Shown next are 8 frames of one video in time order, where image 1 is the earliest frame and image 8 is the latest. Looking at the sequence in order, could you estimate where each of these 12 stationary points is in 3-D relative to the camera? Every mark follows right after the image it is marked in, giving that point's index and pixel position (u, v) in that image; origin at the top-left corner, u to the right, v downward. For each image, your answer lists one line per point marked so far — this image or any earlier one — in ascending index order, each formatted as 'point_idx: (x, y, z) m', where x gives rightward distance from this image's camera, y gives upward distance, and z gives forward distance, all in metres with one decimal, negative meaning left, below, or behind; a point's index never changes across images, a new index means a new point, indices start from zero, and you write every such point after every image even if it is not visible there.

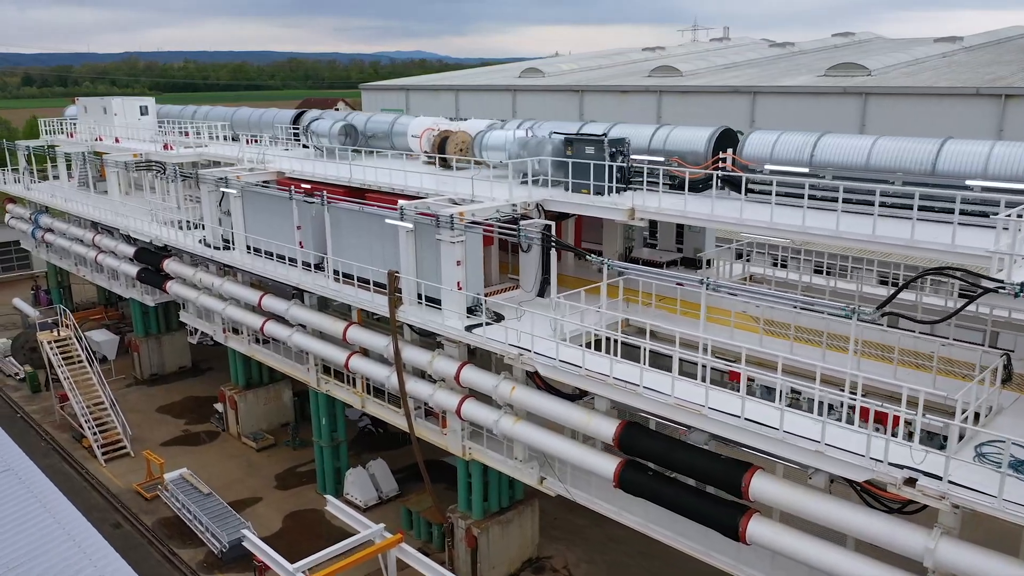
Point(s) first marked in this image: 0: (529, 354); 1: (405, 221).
0: (+0.3, -1.3, +16.1) m
1: (-2.6, +1.6, +19.0) m
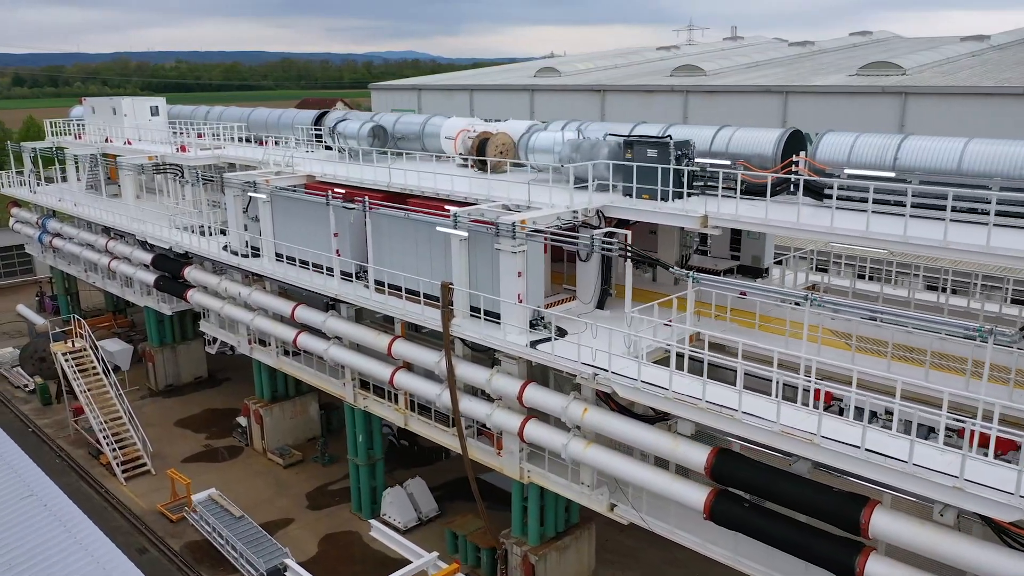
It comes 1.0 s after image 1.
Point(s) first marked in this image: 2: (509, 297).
0: (+1.7, -1.6, +14.9) m
1: (-1.2, +1.3, +17.8) m
2: (0.0, -0.2, +17.3) m
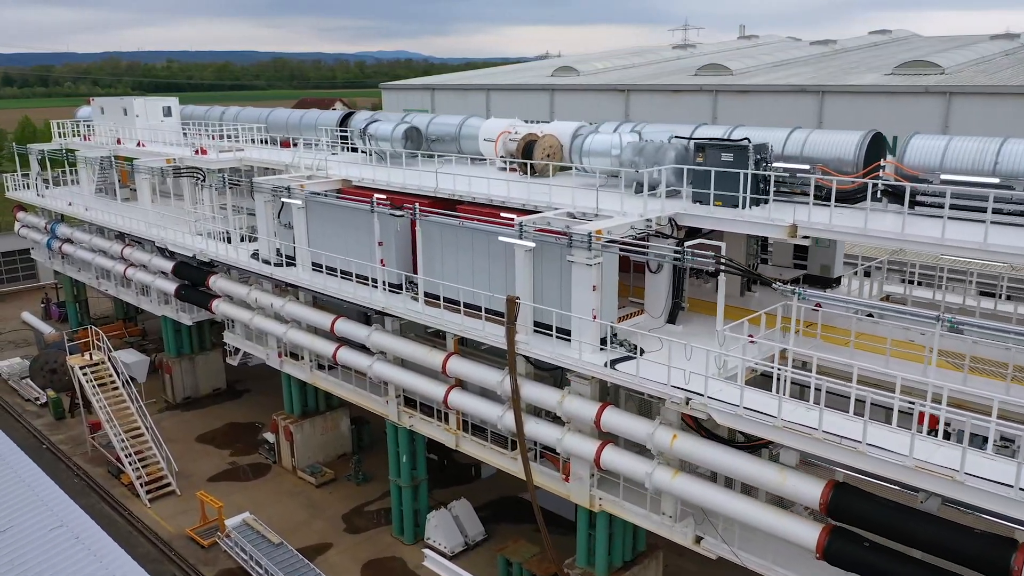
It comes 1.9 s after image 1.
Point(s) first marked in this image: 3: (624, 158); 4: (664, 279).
0: (+3.2, -1.9, +13.7) m
1: (+0.2, +1.0, +16.5) m
2: (+1.4, -0.5, +16.1) m
3: (+2.7, +3.2, +19.8) m
4: (+3.3, +0.2, +17.6) m
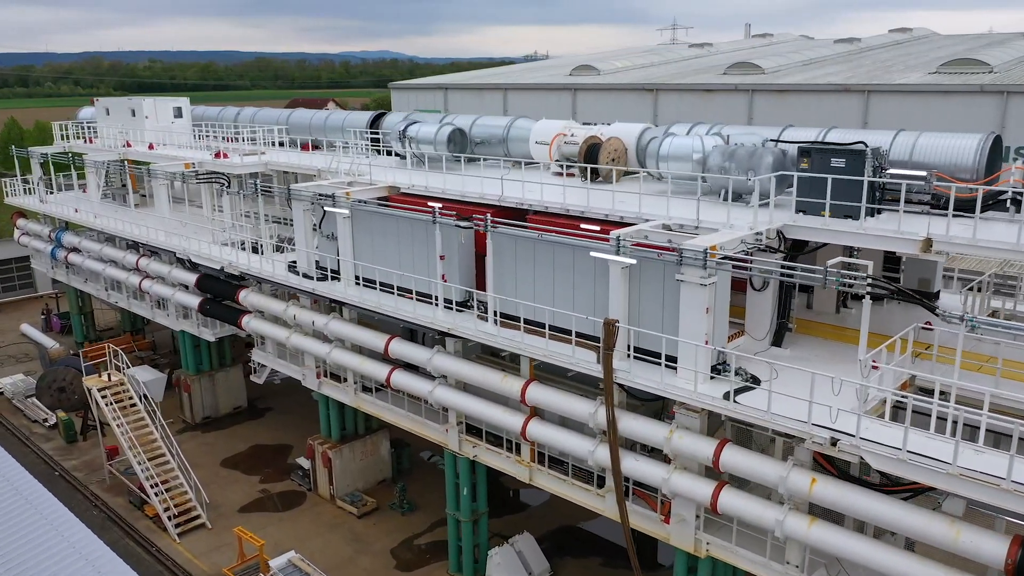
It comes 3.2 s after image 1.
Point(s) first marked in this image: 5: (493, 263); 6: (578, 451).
0: (+5.1, -2.3, +12.0) m
1: (+2.0, +0.6, +14.8) m
2: (+3.2, -0.9, +14.4) m
3: (+4.5, +2.8, +18.1) m
4: (+5.1, -0.2, +15.9) m
5: (-0.4, +0.6, +17.6) m
6: (+1.3, -3.3, +16.2) m
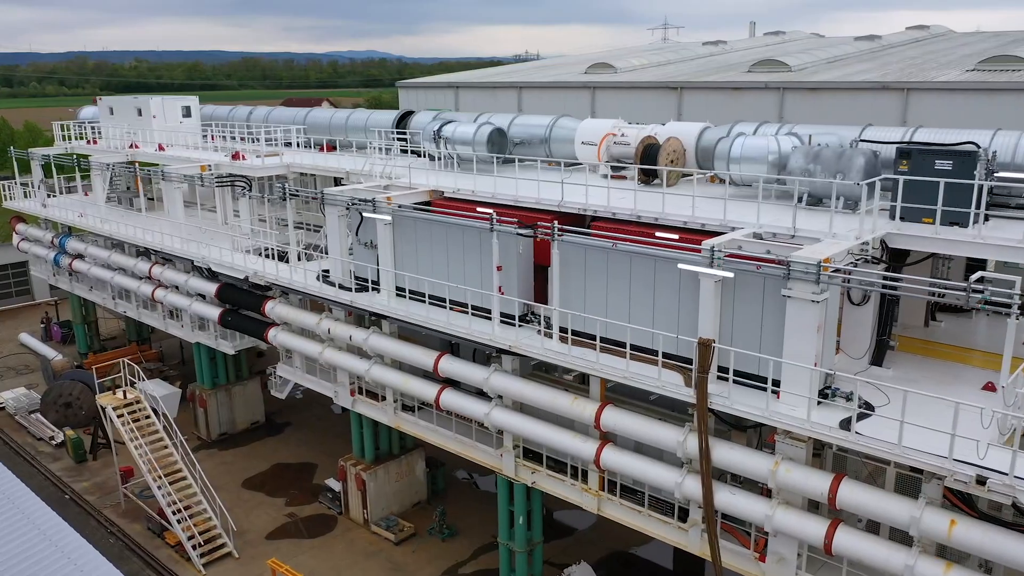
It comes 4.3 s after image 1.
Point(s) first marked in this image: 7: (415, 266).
0: (+6.5, -2.5, +10.7) m
1: (+3.4, +0.3, +13.4) m
2: (+4.6, -1.1, +13.0) m
3: (+5.8, +2.5, +16.7) m
4: (+6.5, -0.4, +14.6) m
5: (+1.0, +0.3, +16.2) m
6: (+2.7, -3.6, +14.8) m
7: (-2.3, +0.5, +19.3) m
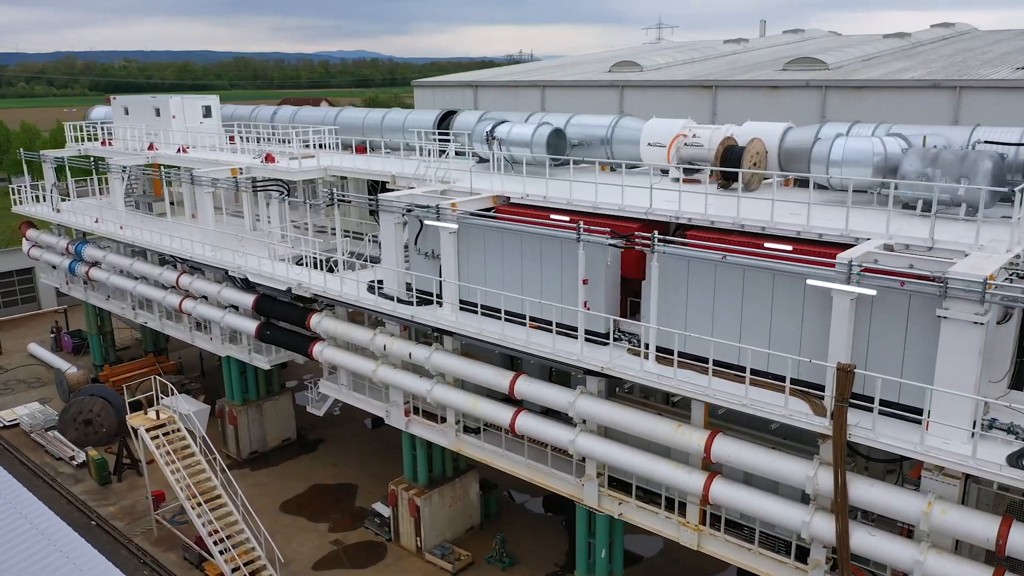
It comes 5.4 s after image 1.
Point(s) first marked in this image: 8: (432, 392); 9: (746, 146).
0: (+8.3, -2.8, +9.3) m
1: (+5.2, 0.0, +12.0) m
2: (+6.4, -1.4, +11.6) m
3: (+7.5, +2.3, +15.3) m
4: (+8.2, -0.7, +13.2) m
5: (+2.7, 0.0, +14.8) m
6: (+4.5, -3.8, +13.4) m
7: (-0.6, +0.2, +17.8) m
8: (-1.8, -2.4, +18.6) m
9: (+5.3, +3.2, +18.3) m
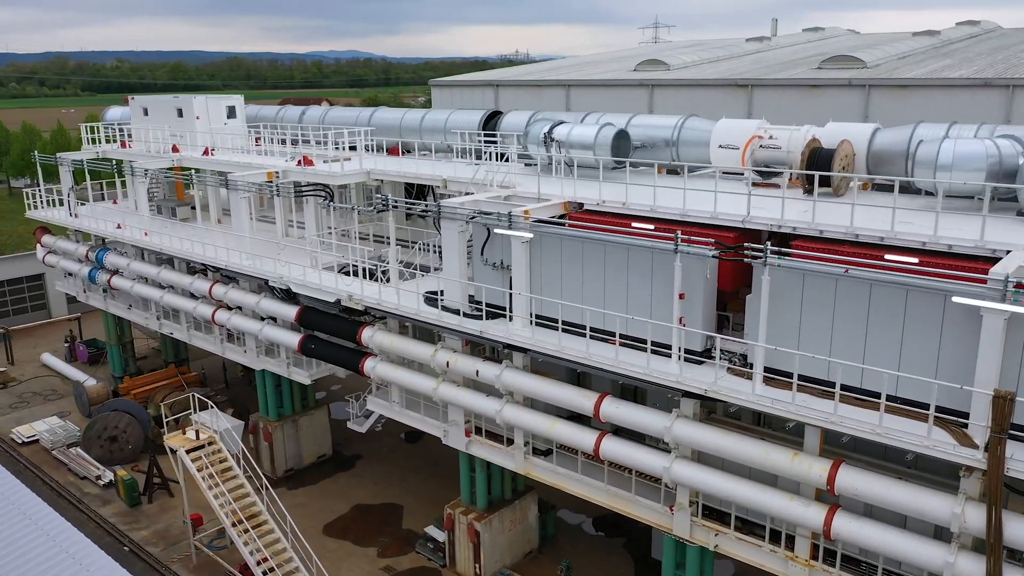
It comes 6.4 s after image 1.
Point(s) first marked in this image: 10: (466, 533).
0: (+10.0, -3.0, +8.2) m
1: (+6.8, -0.2, +10.8) m
2: (+8.0, -1.7, +10.5) m
3: (+9.1, +2.0, +14.2) m
4: (+9.8, -1.0, +12.1) m
5: (+4.3, -0.3, +13.6) m
6: (+6.1, -4.1, +12.2) m
7: (+1.0, -0.1, +16.6) m
8: (-0.2, -2.6, +17.4) m
9: (+6.9, +3.0, +17.1) m
10: (-1.1, -6.0, +19.9) m
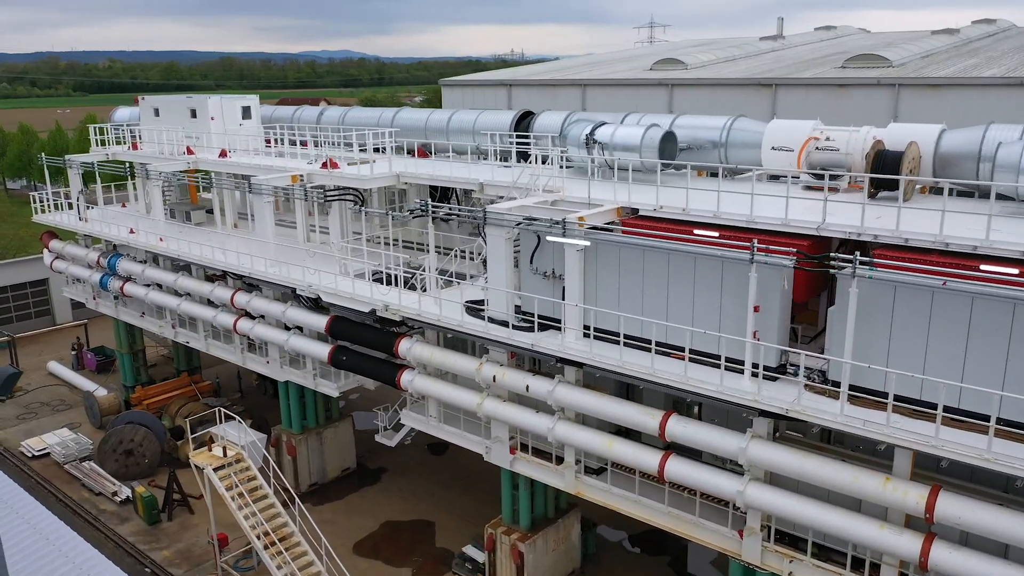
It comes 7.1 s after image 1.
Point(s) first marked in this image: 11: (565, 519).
0: (+11.1, -3.2, +7.4) m
1: (+7.9, -0.4, +10.0) m
2: (+9.2, -1.9, +9.6) m
3: (+10.2, +1.8, +13.4) m
4: (+10.9, -1.2, +11.3) m
5: (+5.4, -0.5, +12.7) m
6: (+7.2, -4.3, +11.4) m
7: (+2.0, -0.3, +15.7) m
8: (+0.8, -2.9, +16.5) m
9: (+7.9, +2.8, +16.3) m
10: (-0.1, -6.2, +19.0) m
11: (+1.3, -5.6, +19.7) m
